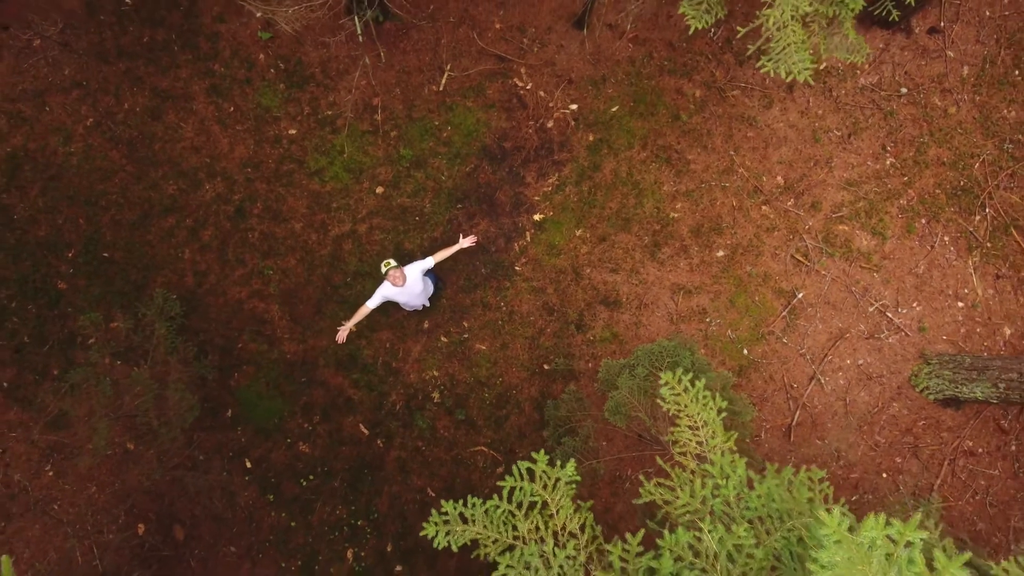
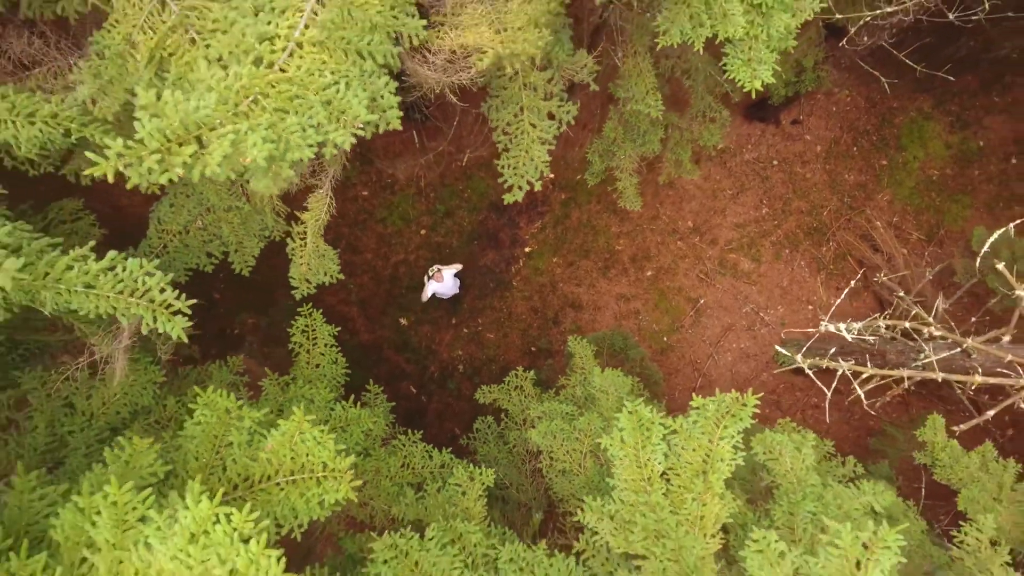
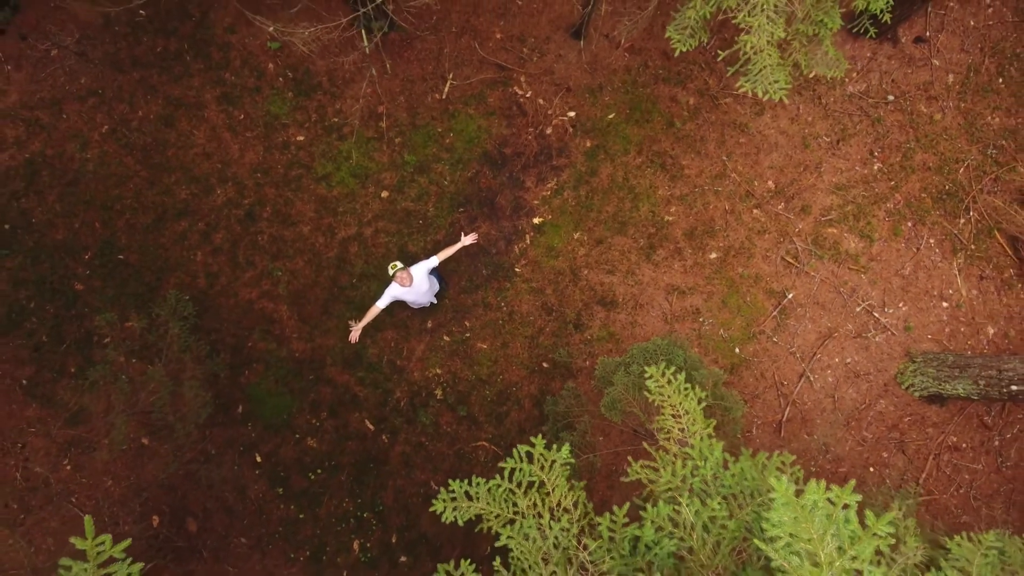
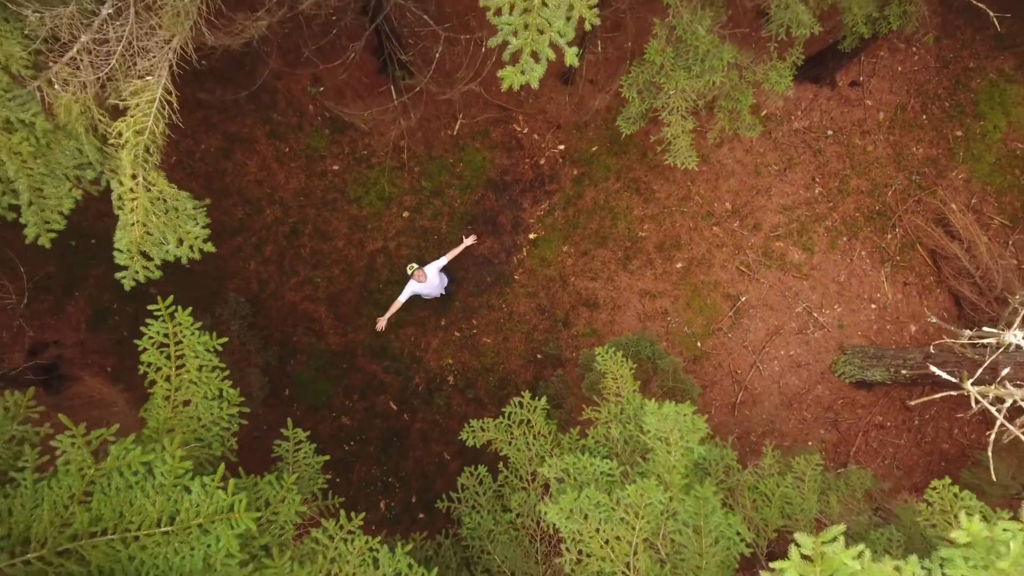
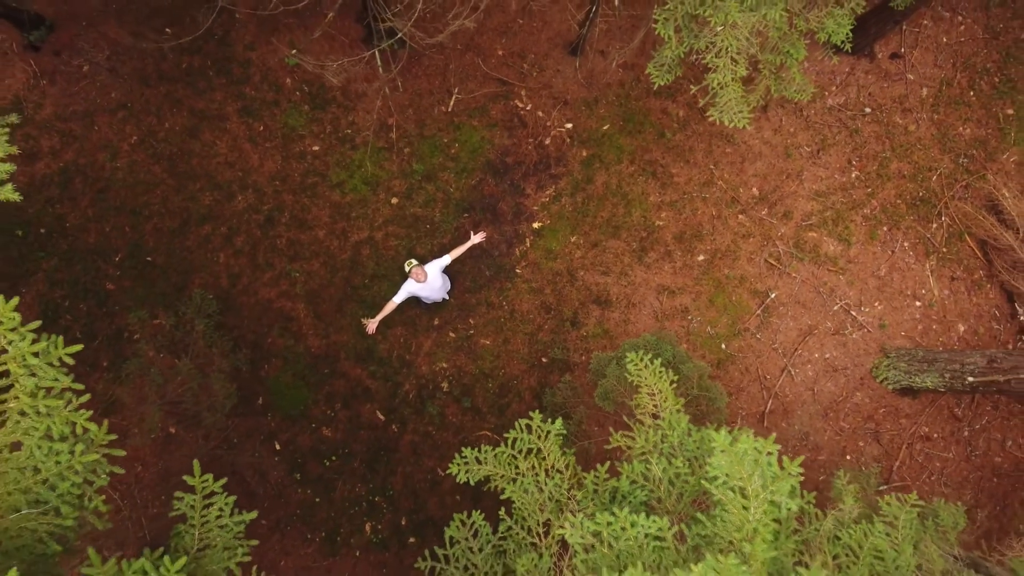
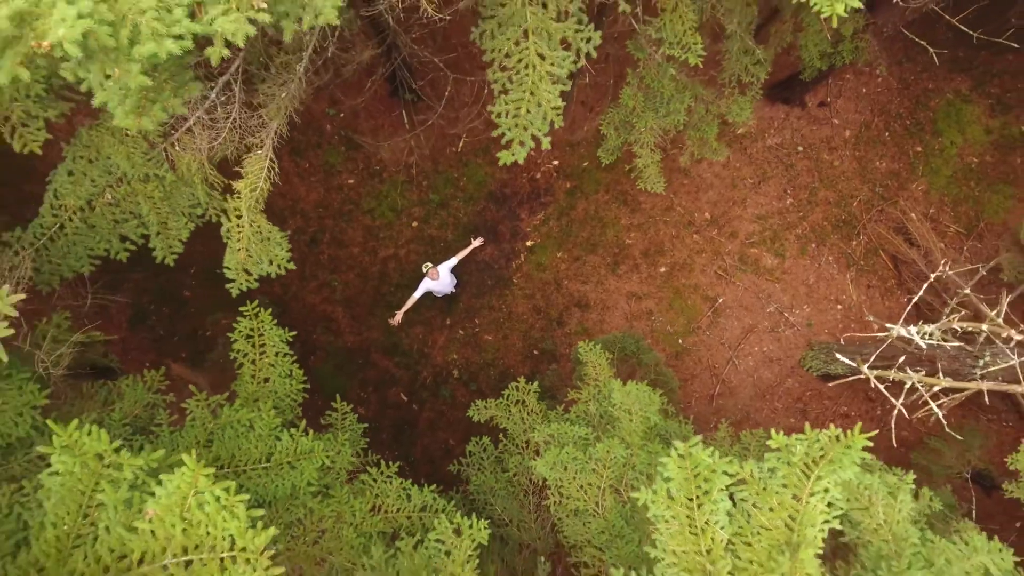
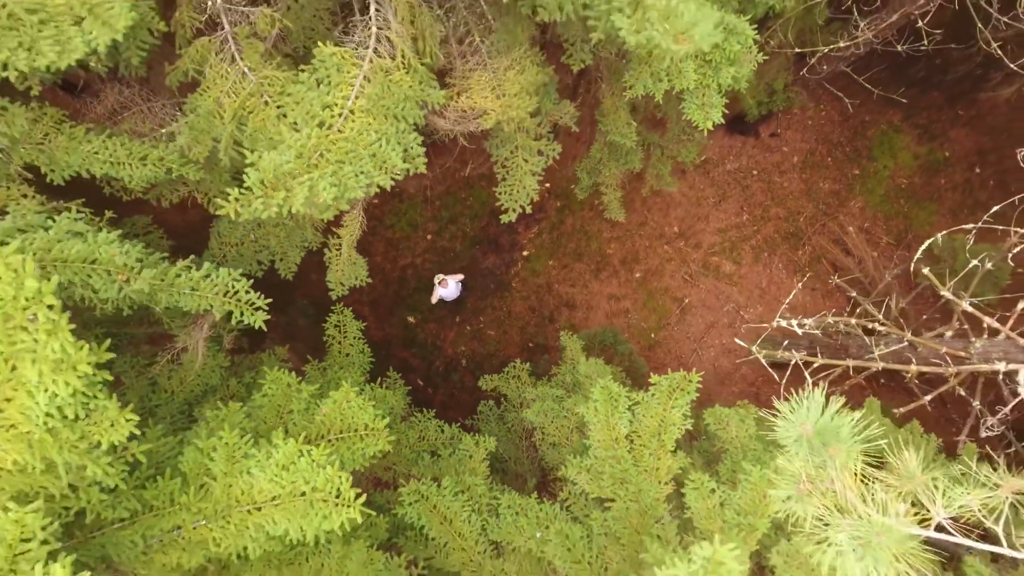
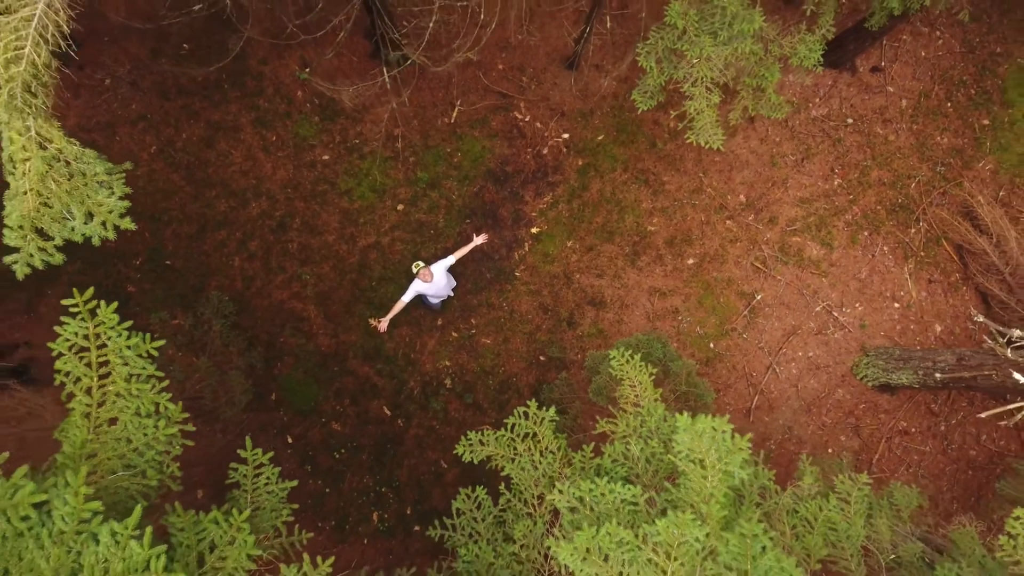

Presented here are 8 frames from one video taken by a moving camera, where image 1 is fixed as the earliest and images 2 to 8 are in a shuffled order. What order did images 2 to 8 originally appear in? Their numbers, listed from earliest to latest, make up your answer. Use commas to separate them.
3, 5, 8, 4, 6, 2, 7
